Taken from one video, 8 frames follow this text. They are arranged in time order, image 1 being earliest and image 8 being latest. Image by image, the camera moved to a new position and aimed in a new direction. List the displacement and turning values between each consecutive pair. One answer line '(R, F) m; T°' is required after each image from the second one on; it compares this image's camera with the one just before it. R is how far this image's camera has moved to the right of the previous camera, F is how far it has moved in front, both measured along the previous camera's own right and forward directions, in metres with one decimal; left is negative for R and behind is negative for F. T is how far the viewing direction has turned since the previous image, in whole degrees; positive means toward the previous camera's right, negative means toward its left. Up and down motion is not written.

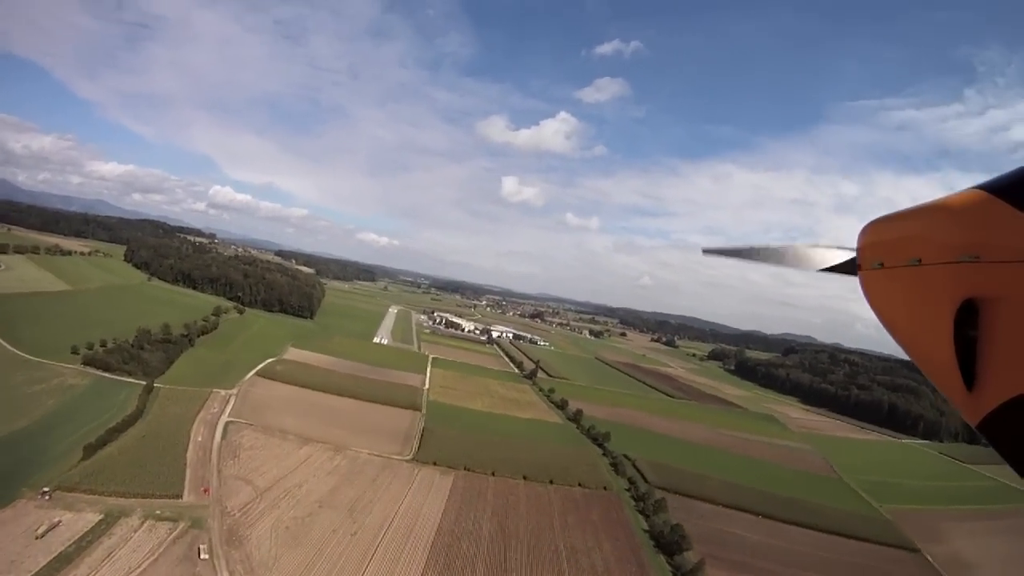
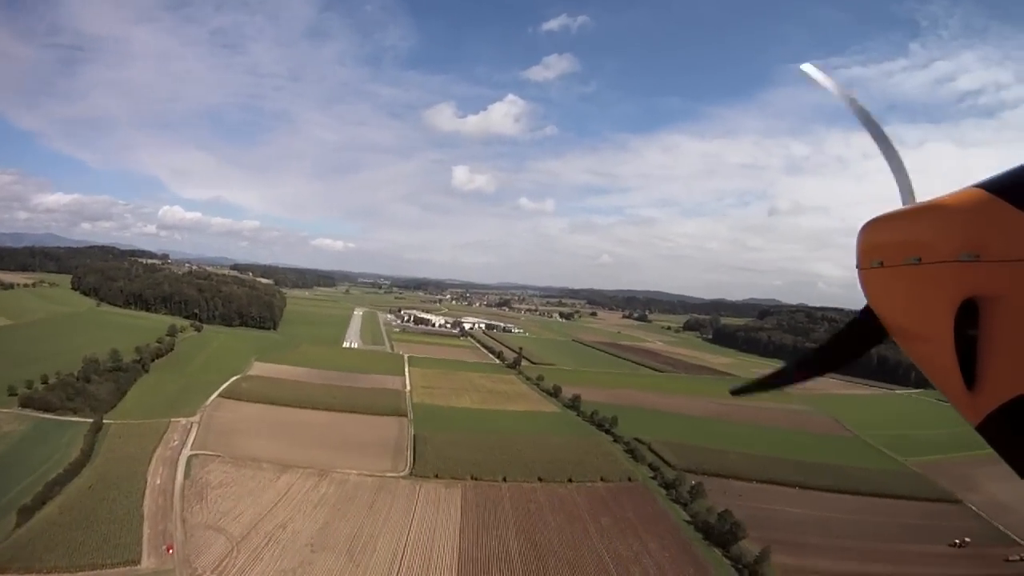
(-1.0, +2.7) m; +3°
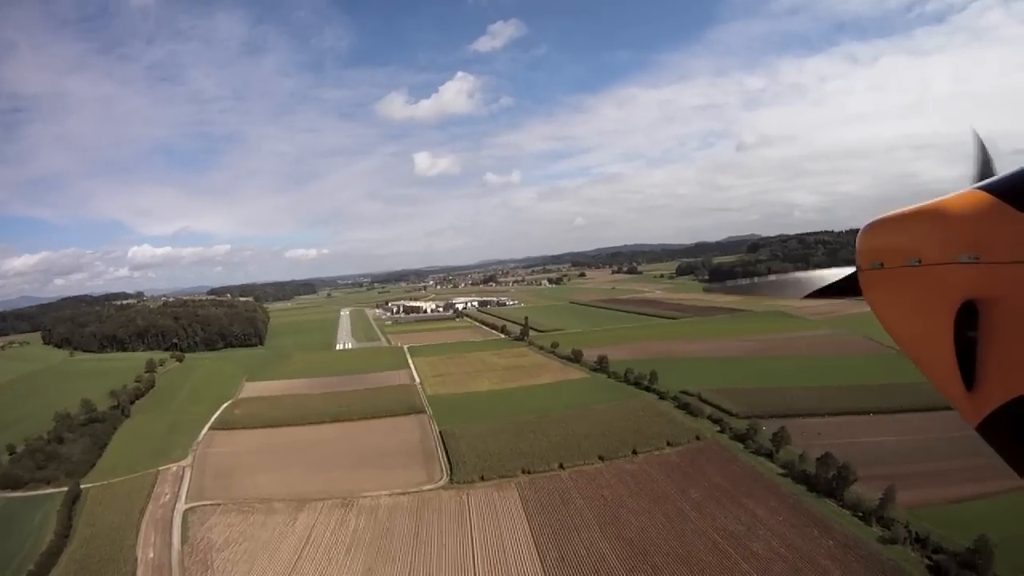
(-1.2, +3.5) m; +2°
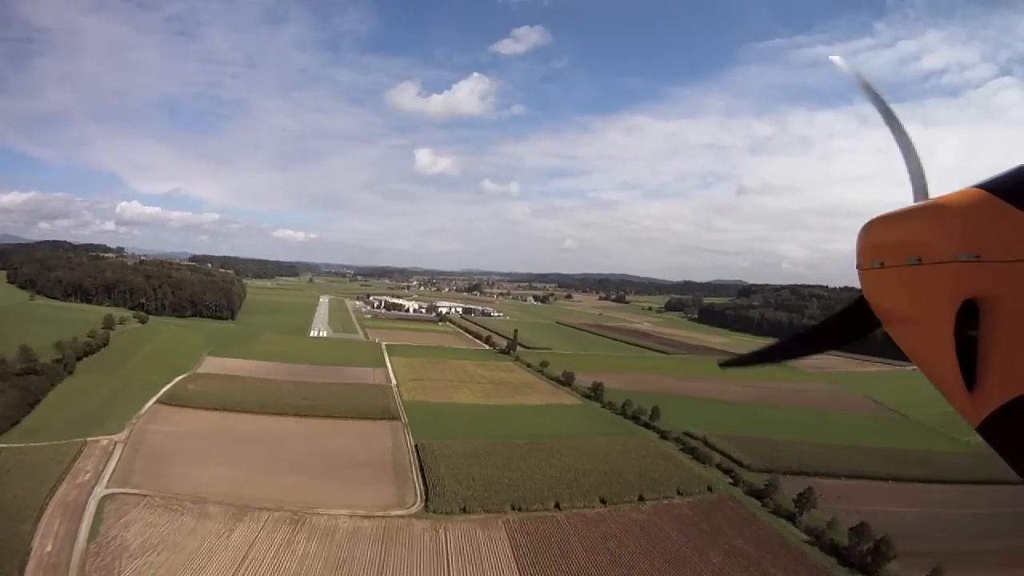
(-0.8, +2.6) m; +2°
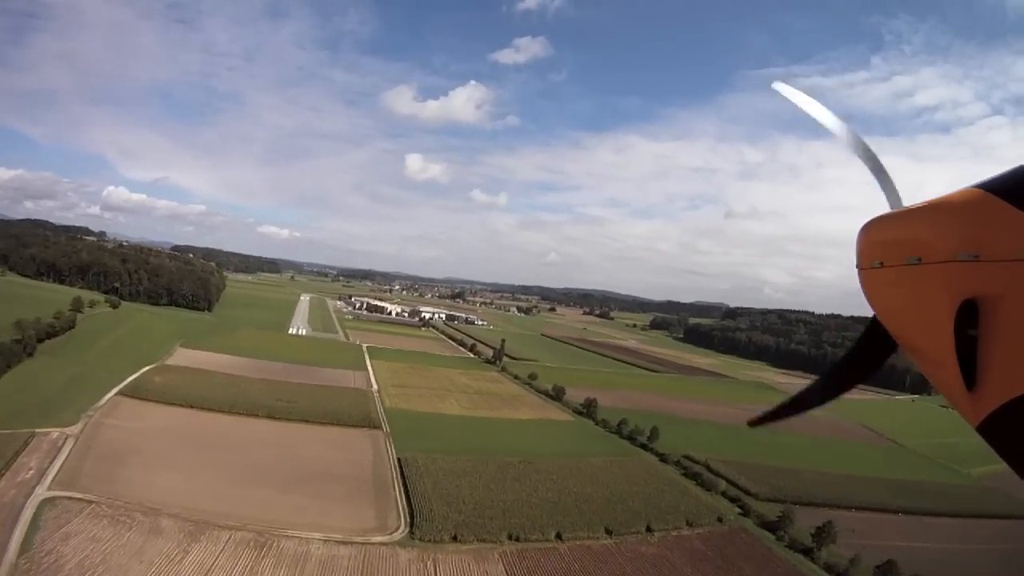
(-0.6, +1.5) m; +2°
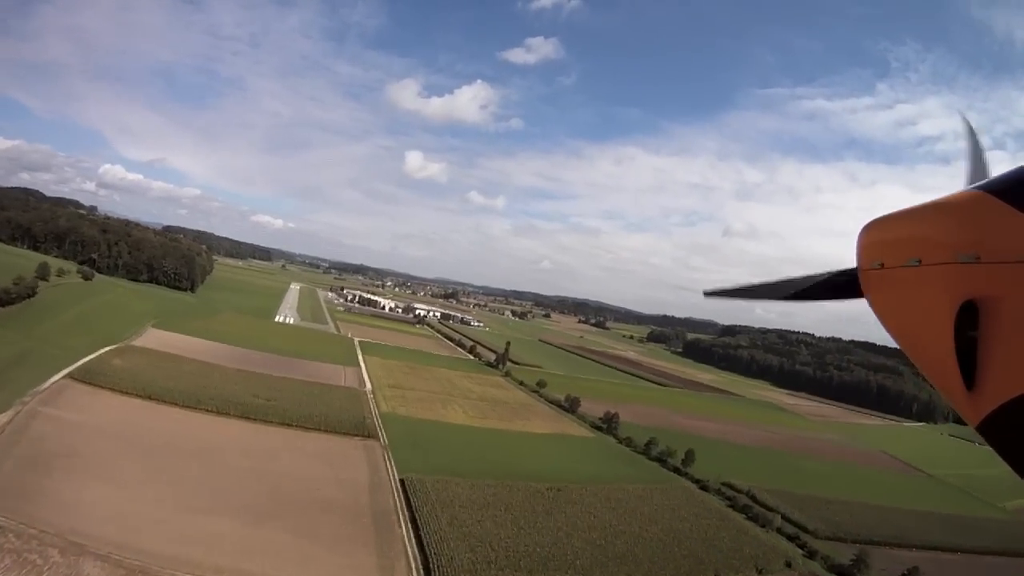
(-1.3, +3.3) m; +1°
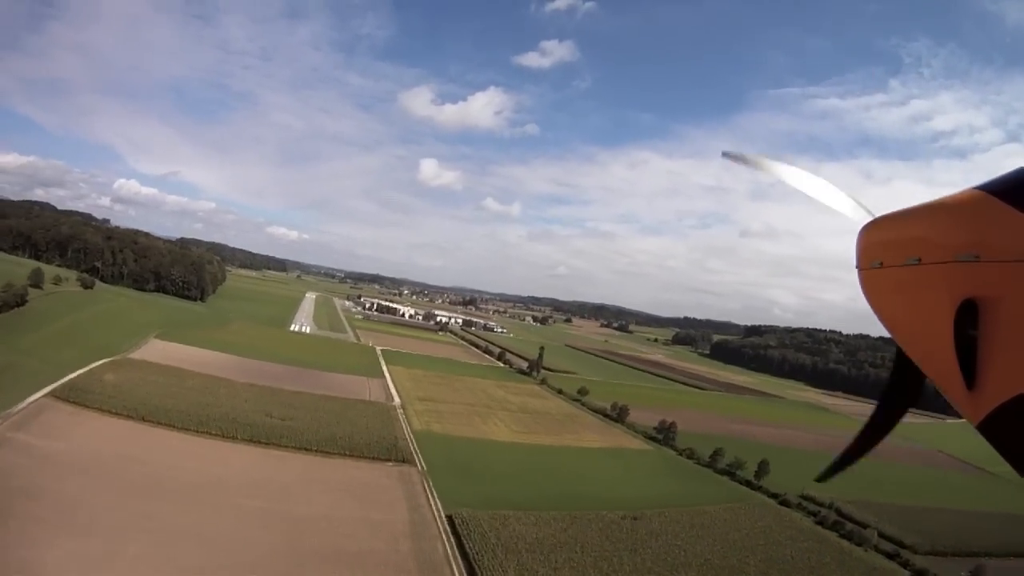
(-1.1, +2.9) m; -1°
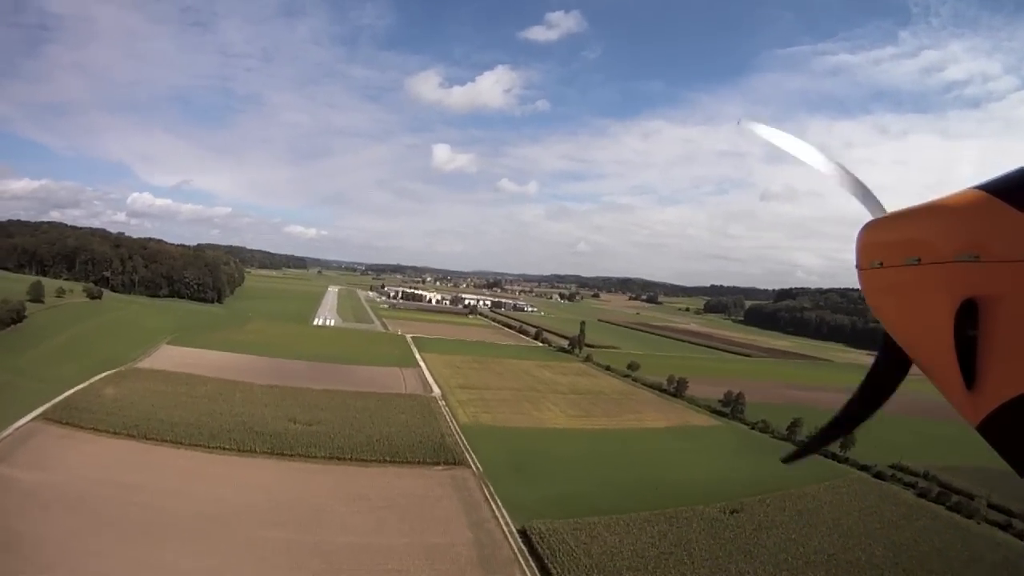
(-0.8, +2.6) m; -2°
